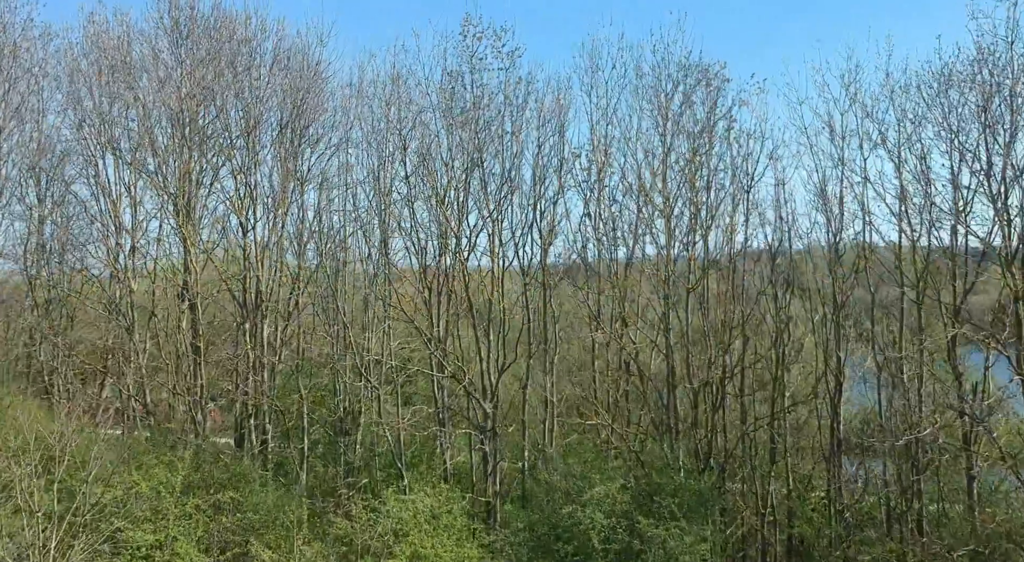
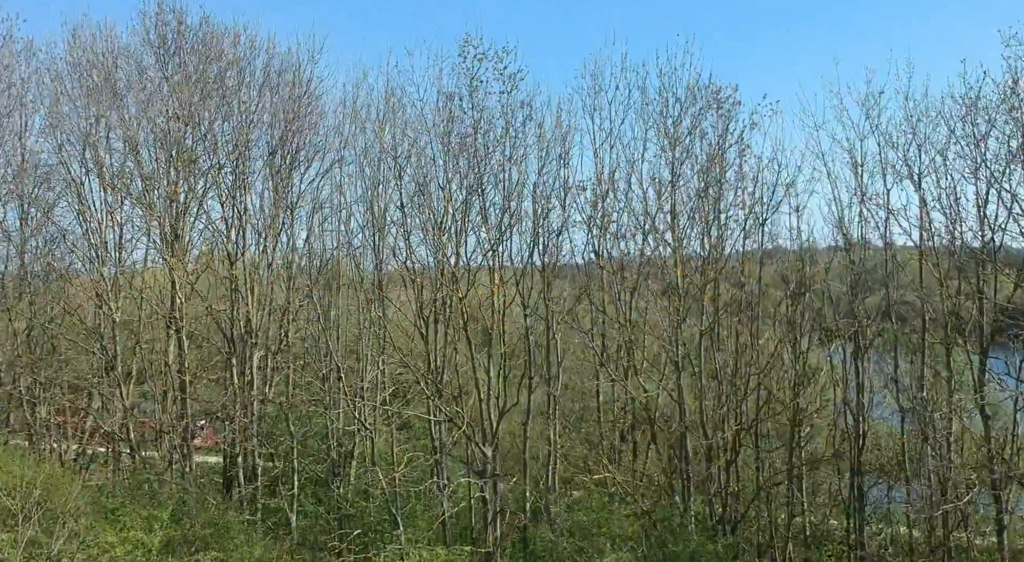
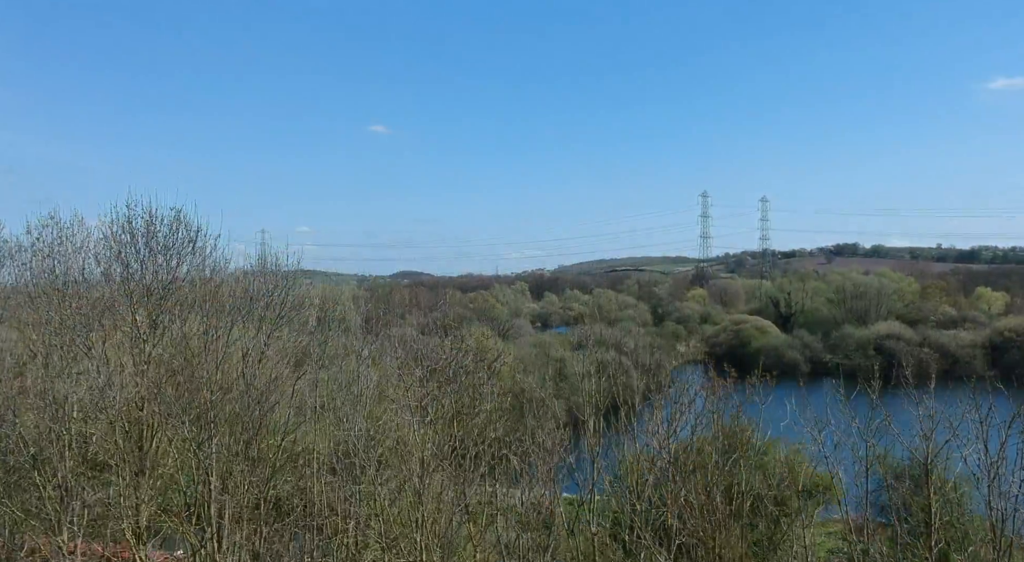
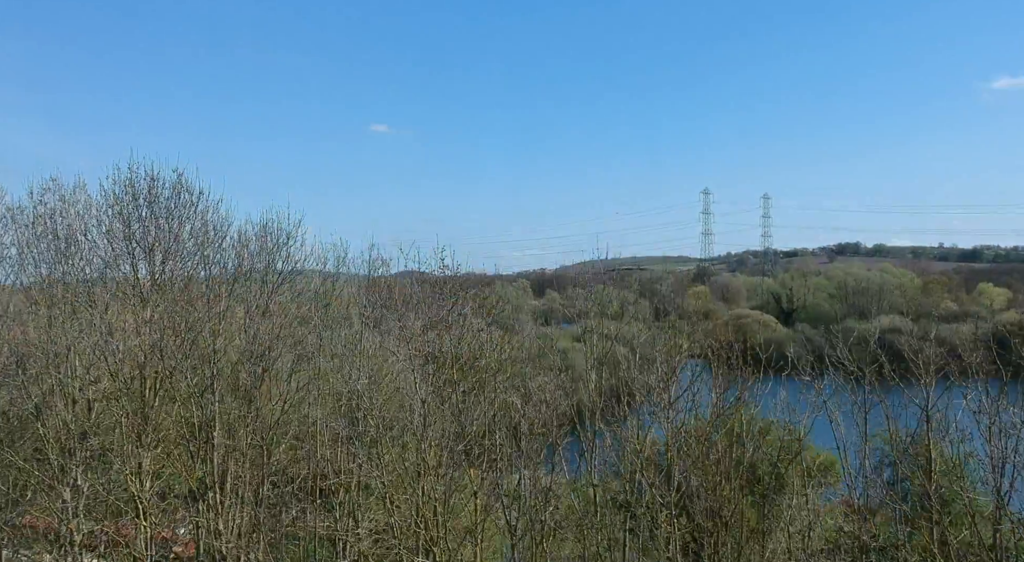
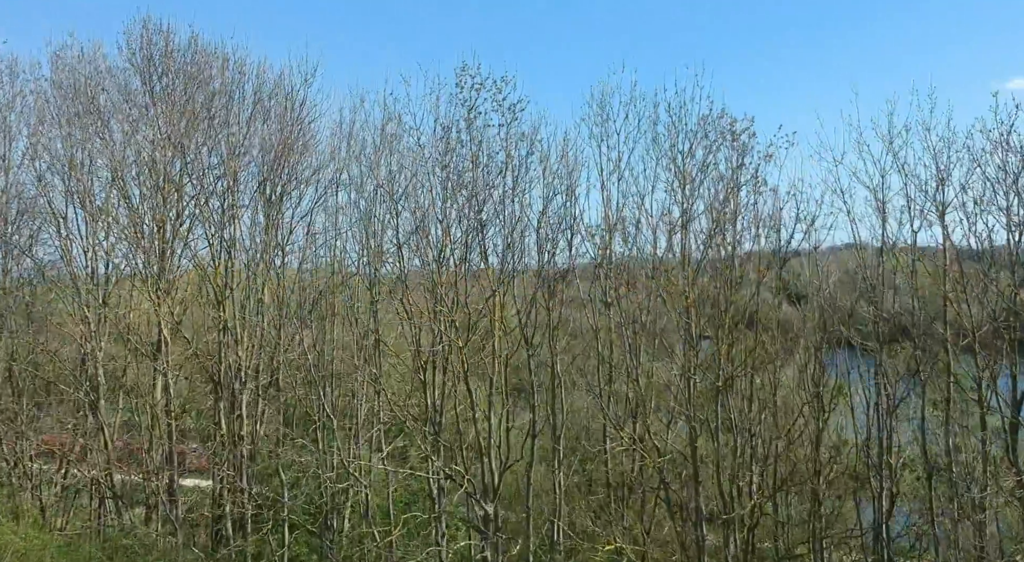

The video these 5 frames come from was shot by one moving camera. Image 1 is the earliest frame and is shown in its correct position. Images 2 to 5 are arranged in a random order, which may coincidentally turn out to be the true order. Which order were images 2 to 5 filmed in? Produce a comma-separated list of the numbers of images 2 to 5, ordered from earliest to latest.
2, 5, 4, 3
